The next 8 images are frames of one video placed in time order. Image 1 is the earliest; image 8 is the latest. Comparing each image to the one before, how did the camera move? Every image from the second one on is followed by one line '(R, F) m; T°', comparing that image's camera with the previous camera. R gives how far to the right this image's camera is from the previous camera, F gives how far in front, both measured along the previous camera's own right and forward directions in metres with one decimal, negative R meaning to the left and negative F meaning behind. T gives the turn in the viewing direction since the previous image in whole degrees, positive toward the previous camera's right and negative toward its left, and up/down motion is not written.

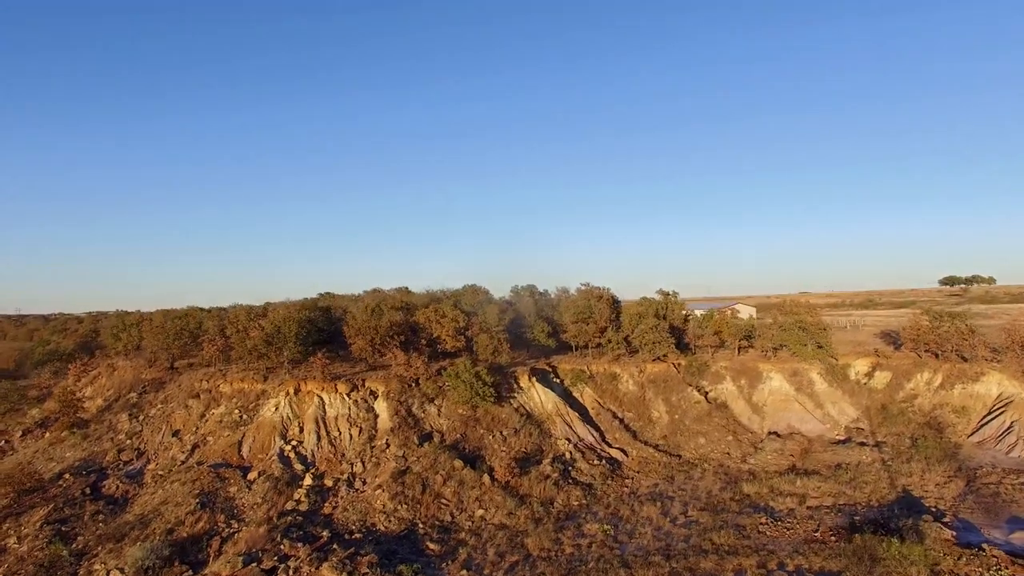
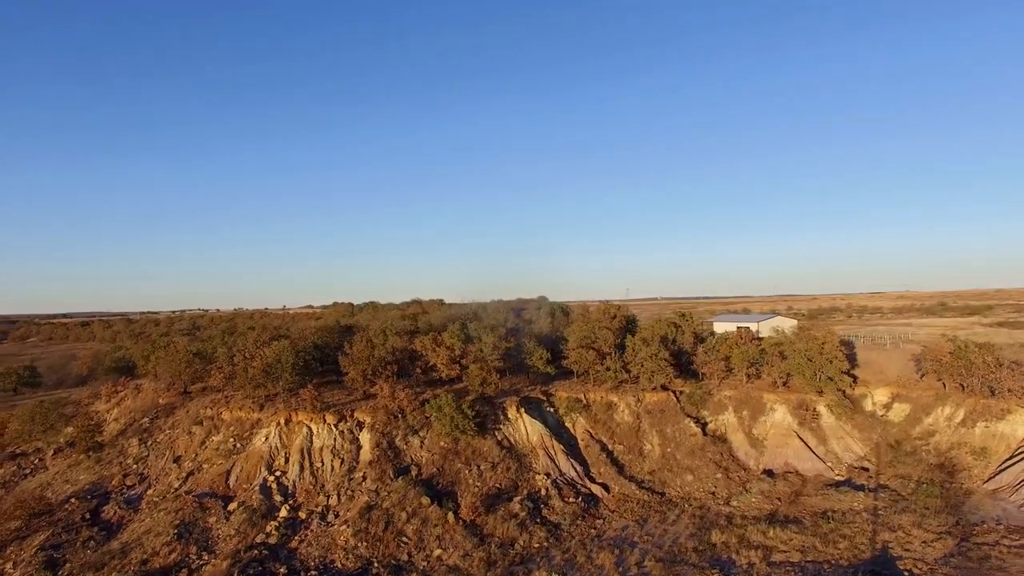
(+3.4, -0.1) m; -6°
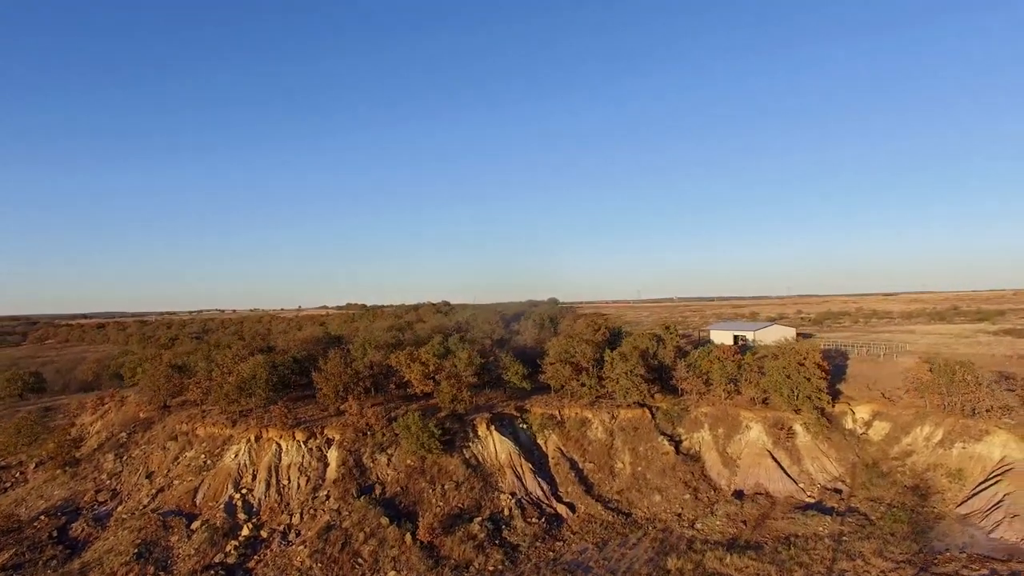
(+2.1, 0.0) m; -1°
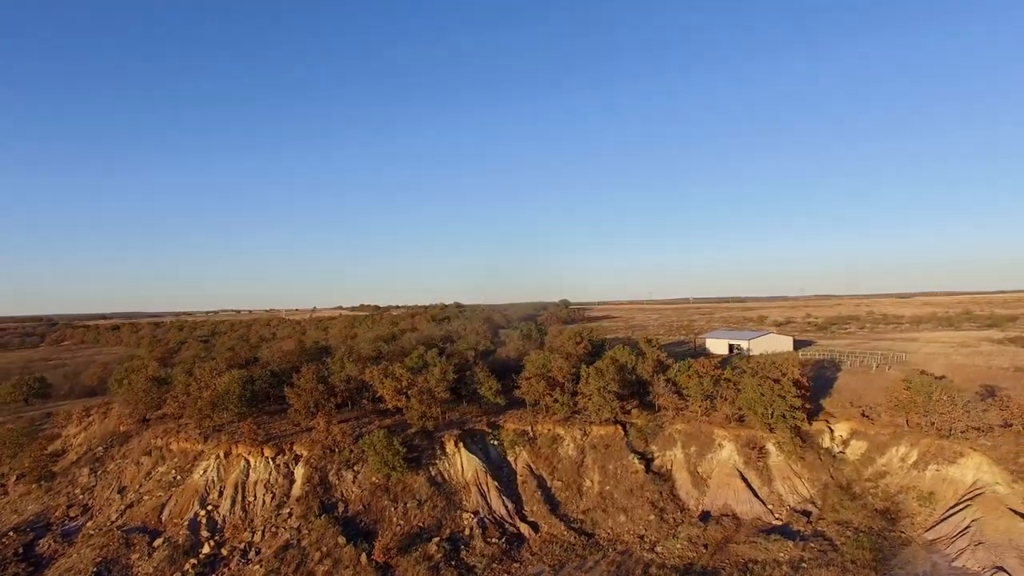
(+2.2, 0.0) m; -1°
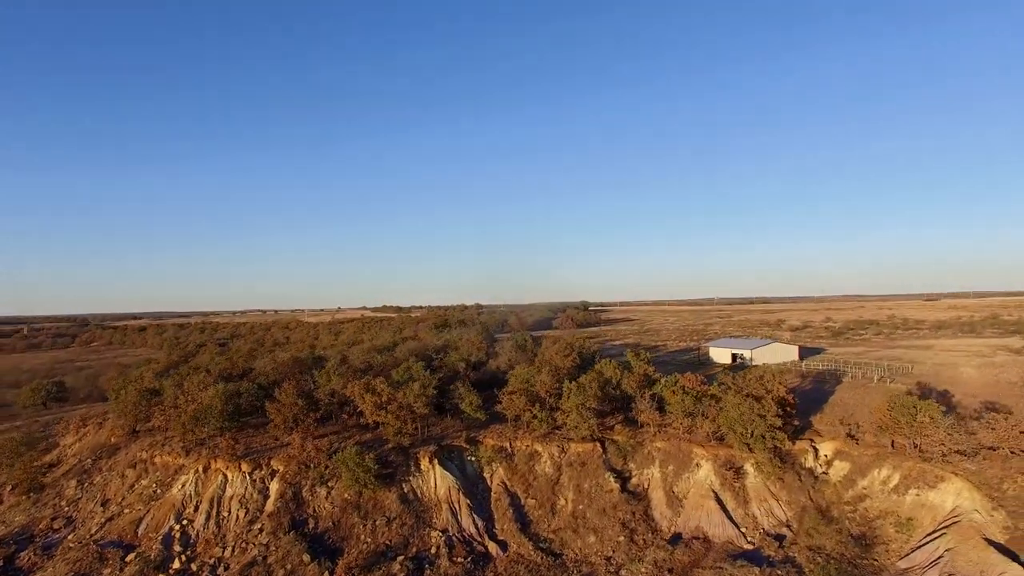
(+2.3, 0.0) m; -2°
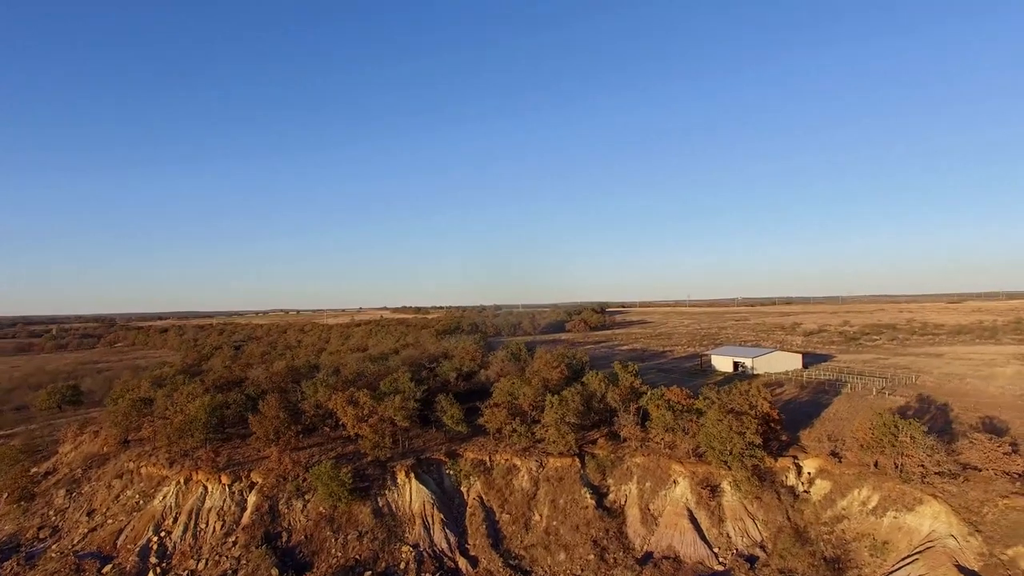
(+2.1, 0.0) m; -2°
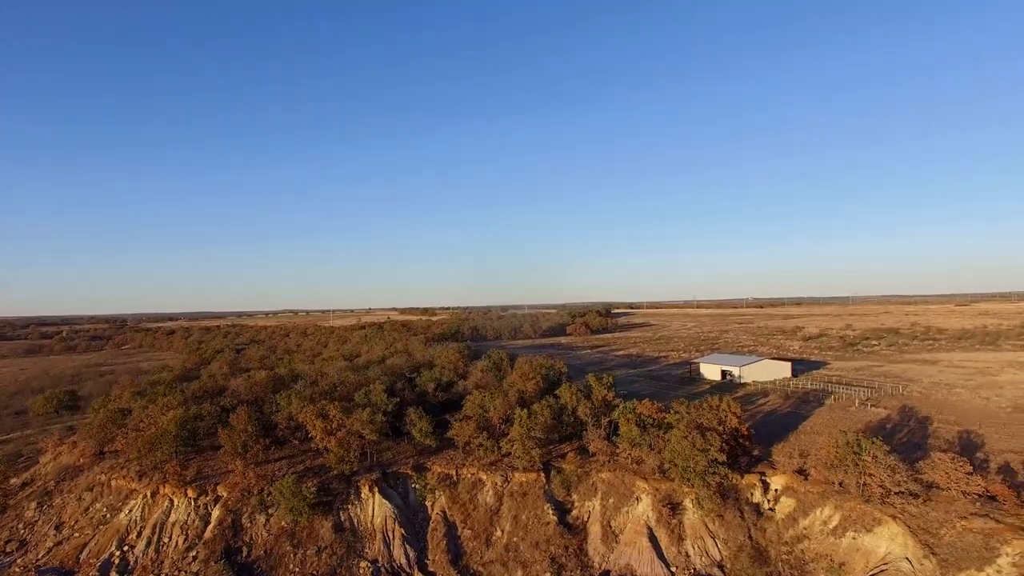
(+2.3, -0.1) m; -1°
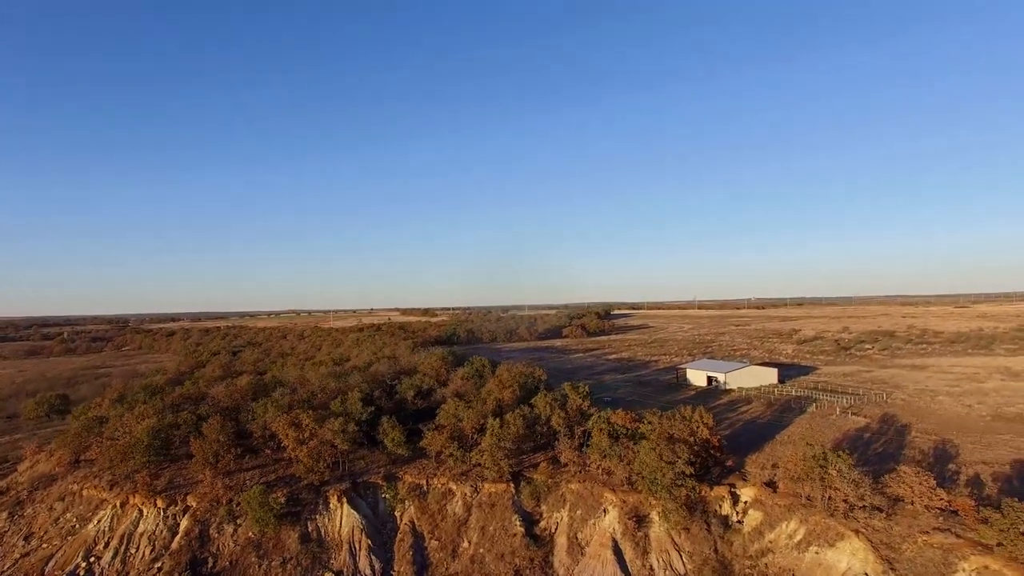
(+1.7, 0.0) m; 0°
